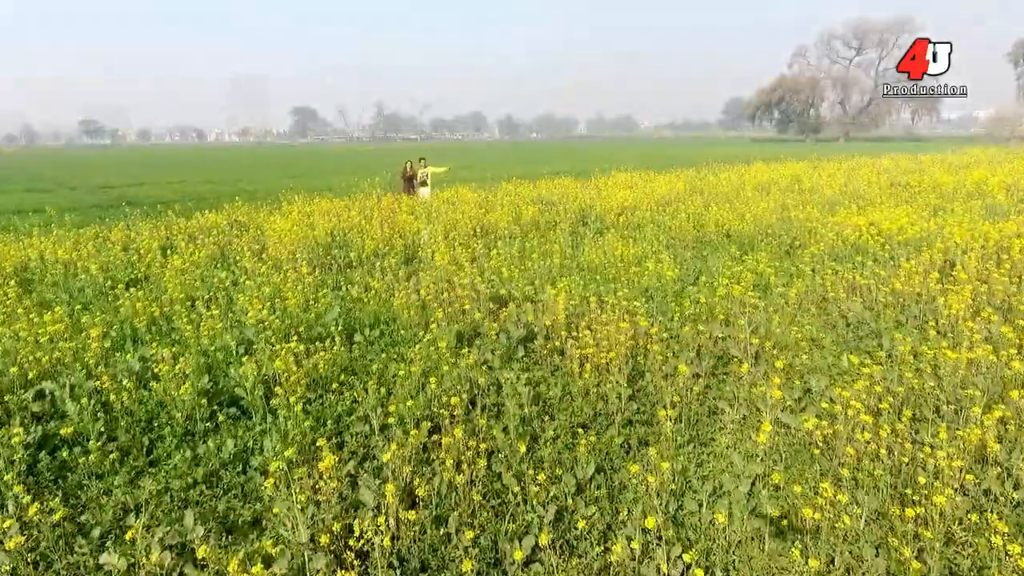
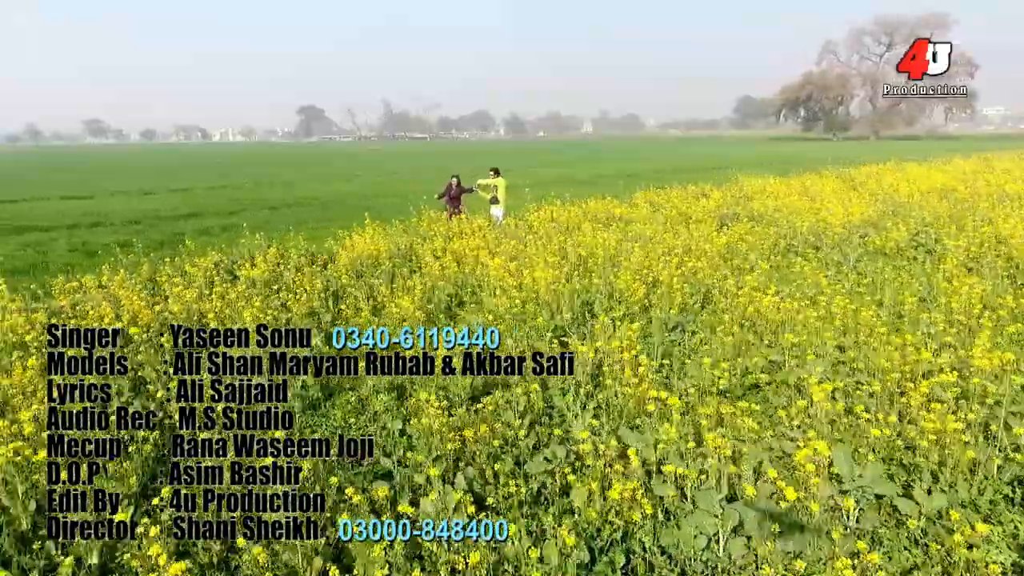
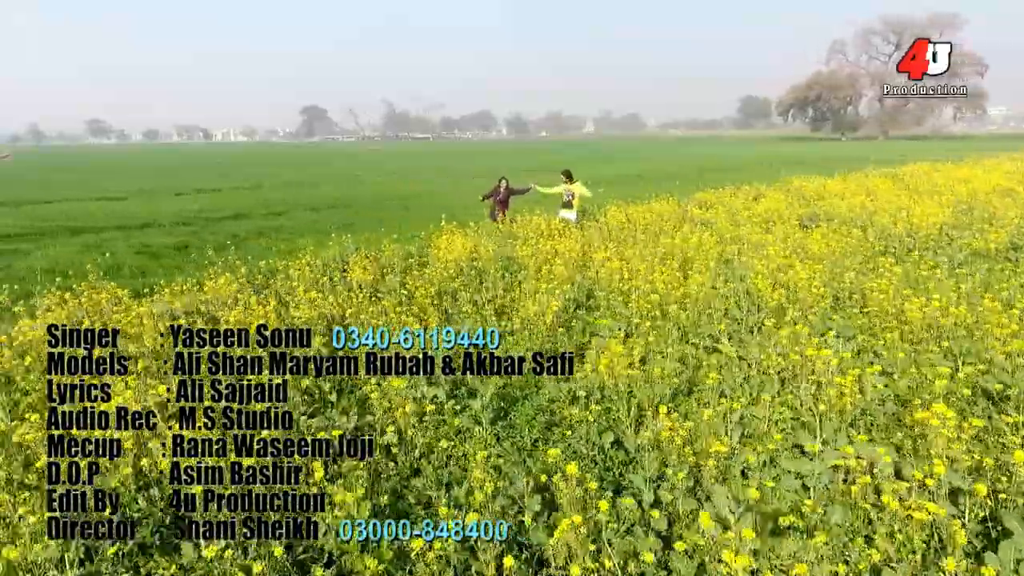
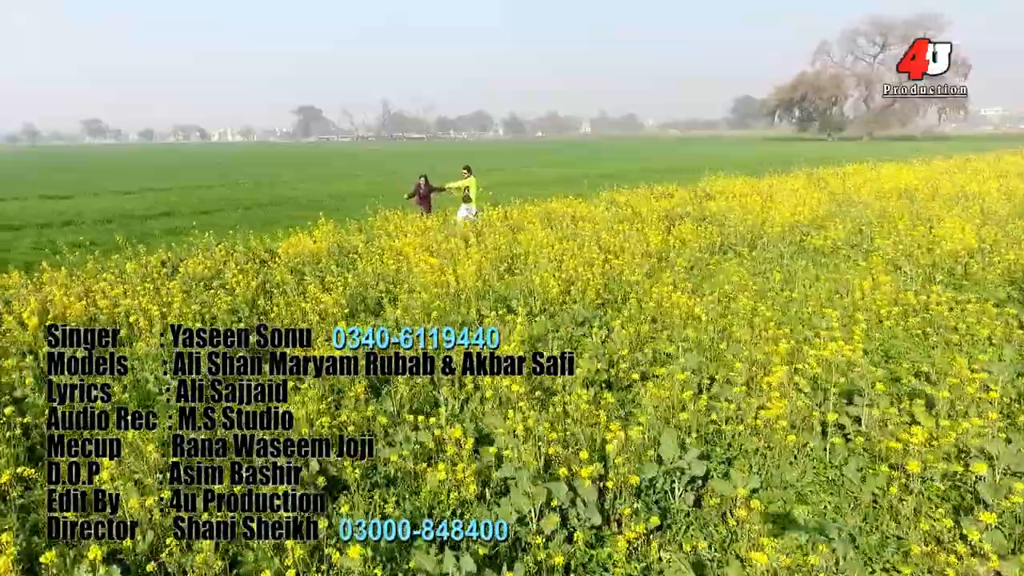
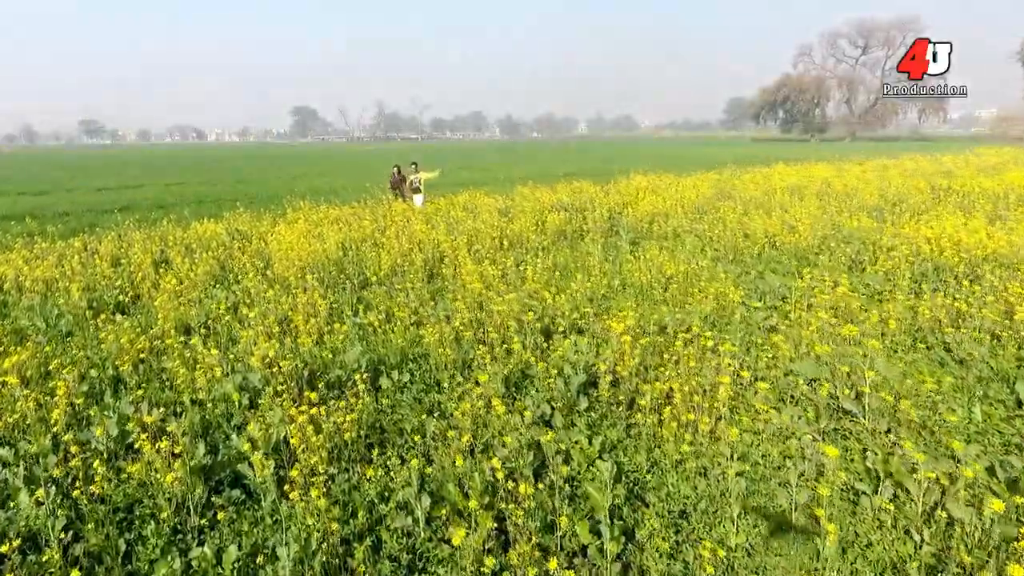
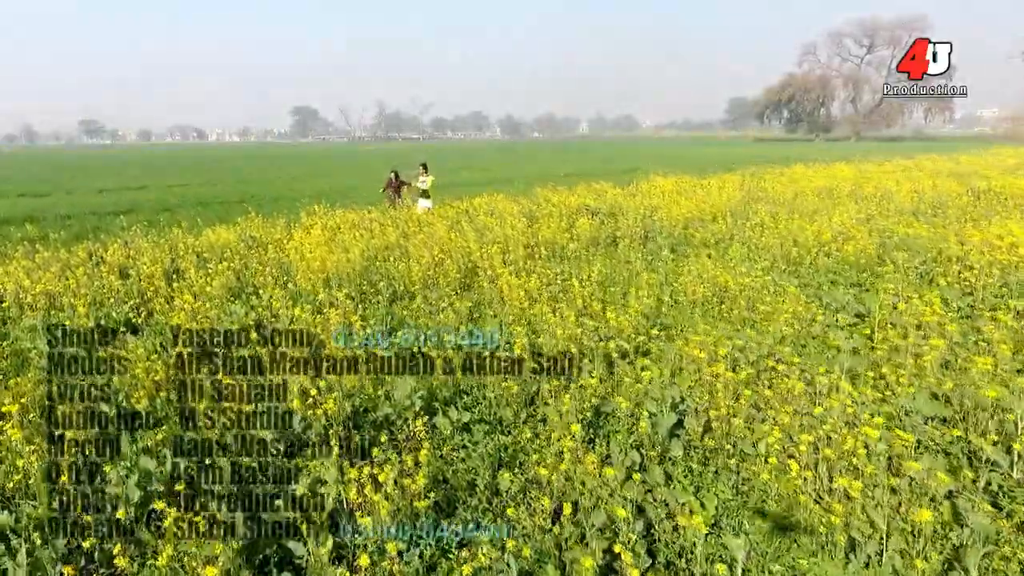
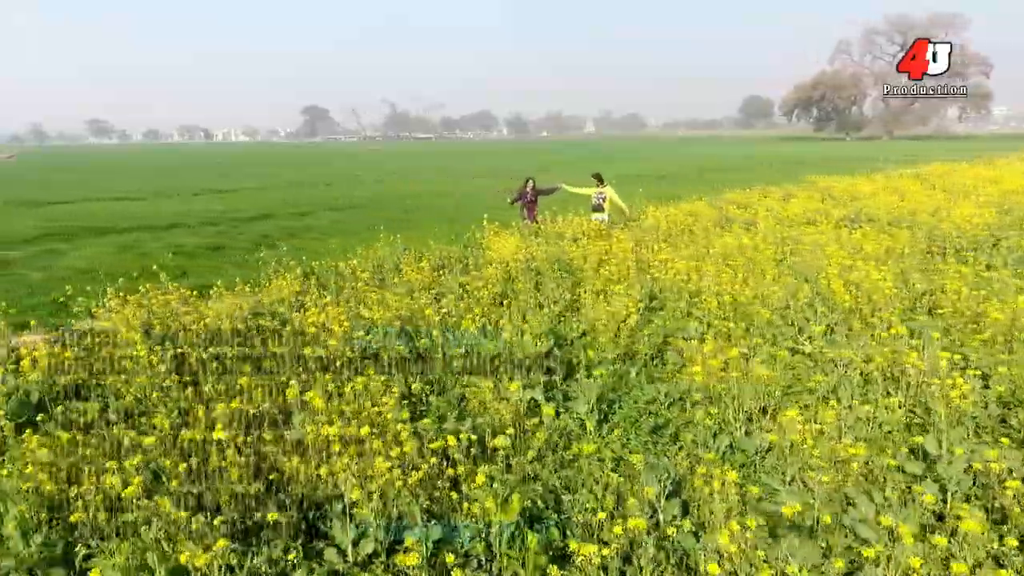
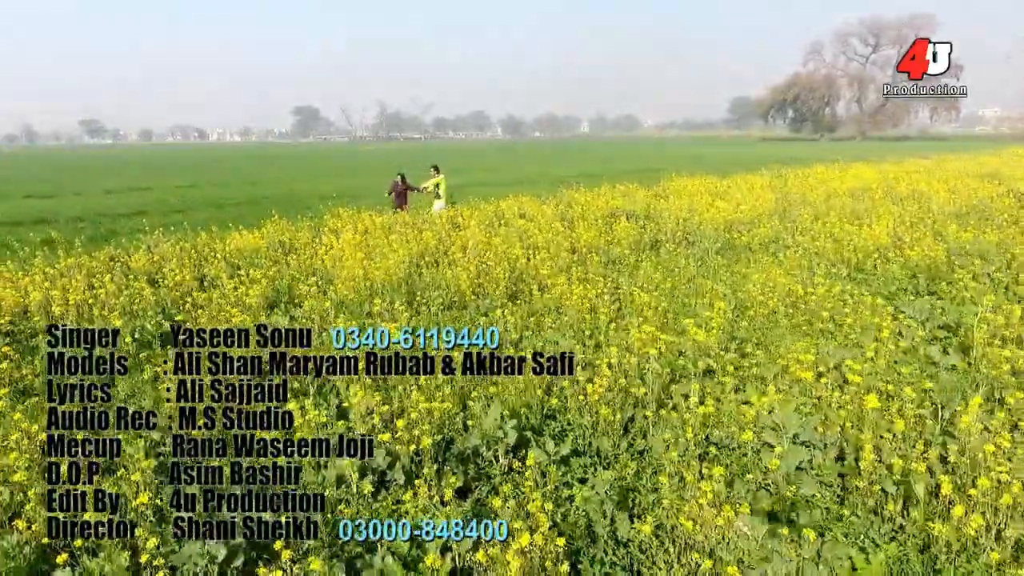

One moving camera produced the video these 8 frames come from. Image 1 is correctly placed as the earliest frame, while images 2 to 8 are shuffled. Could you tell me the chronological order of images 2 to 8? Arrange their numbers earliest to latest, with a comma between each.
5, 6, 8, 4, 2, 3, 7
